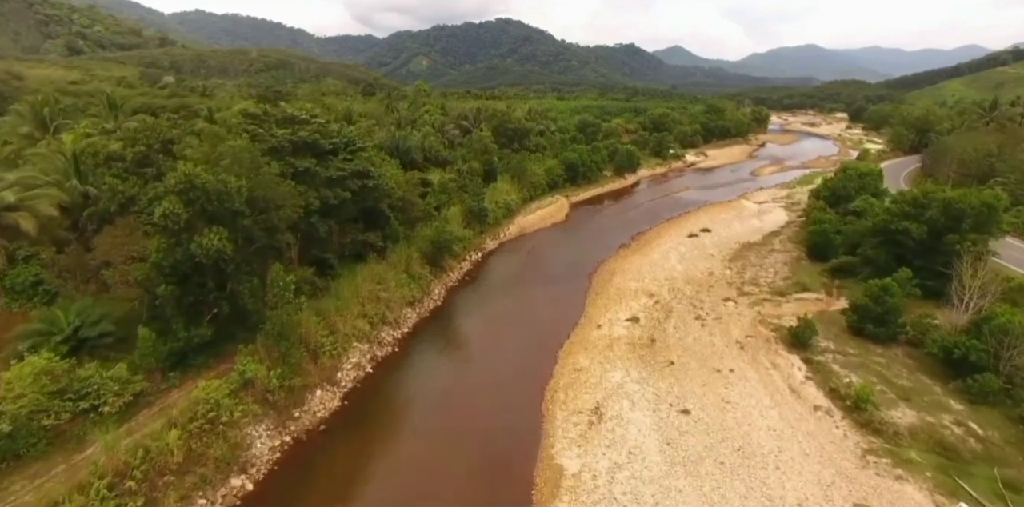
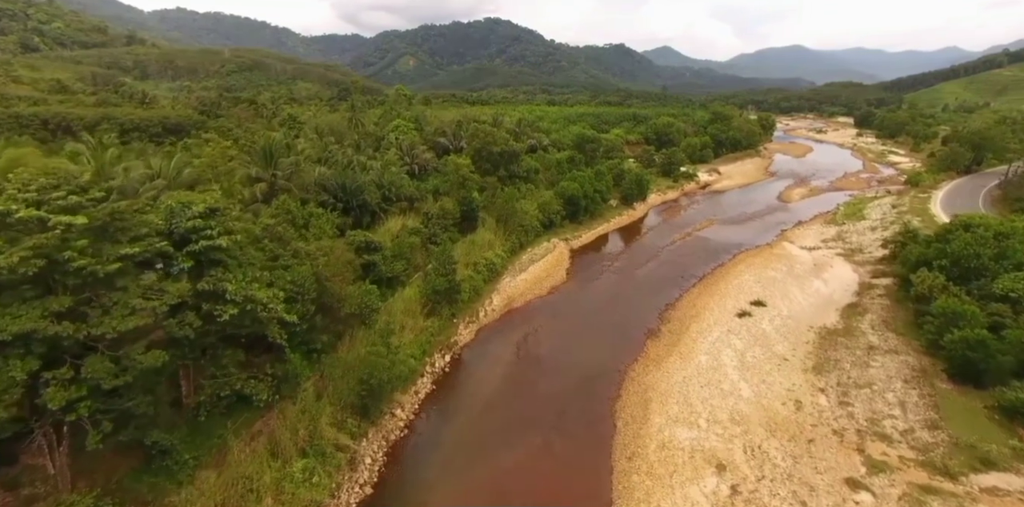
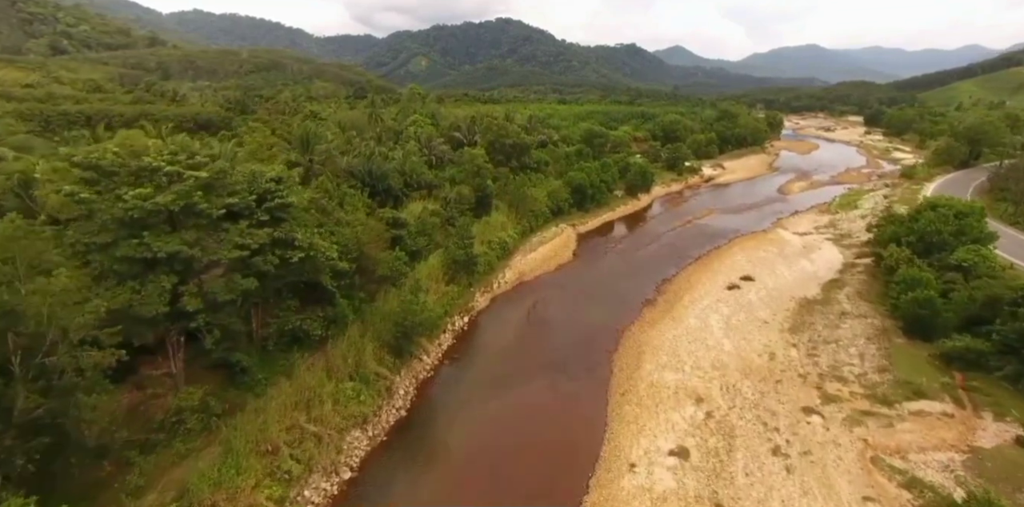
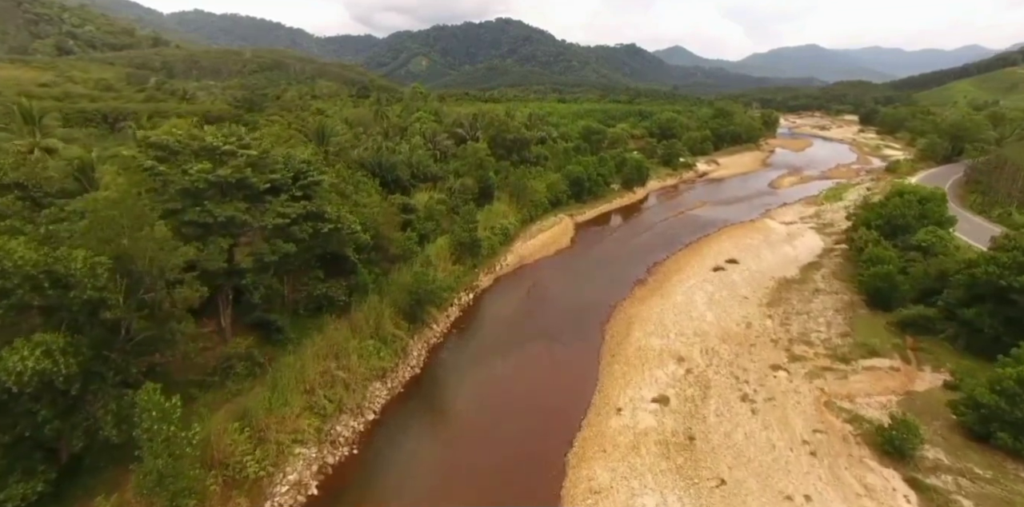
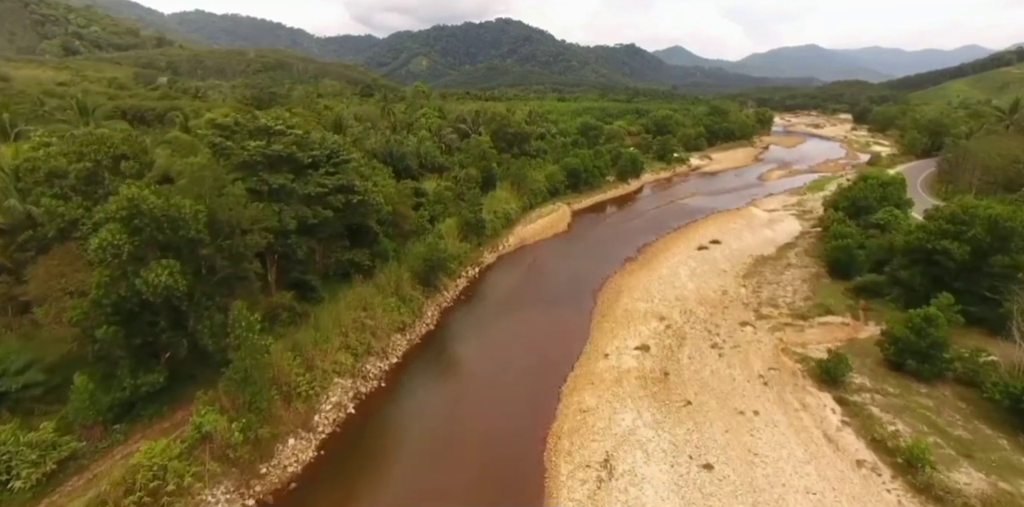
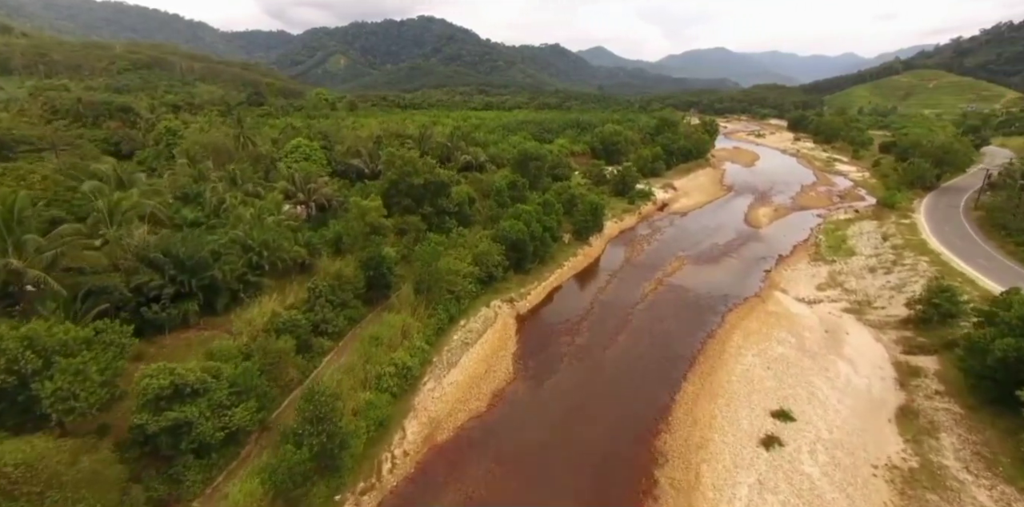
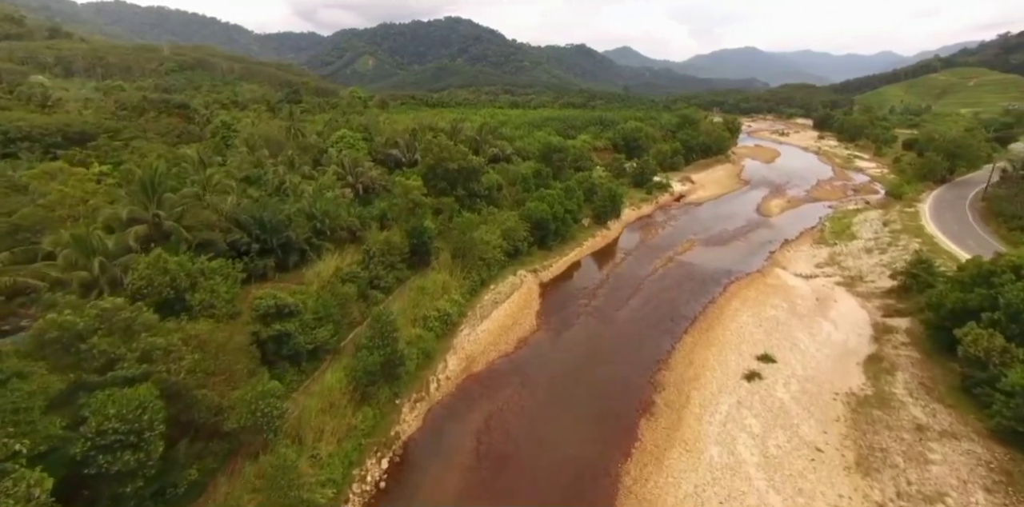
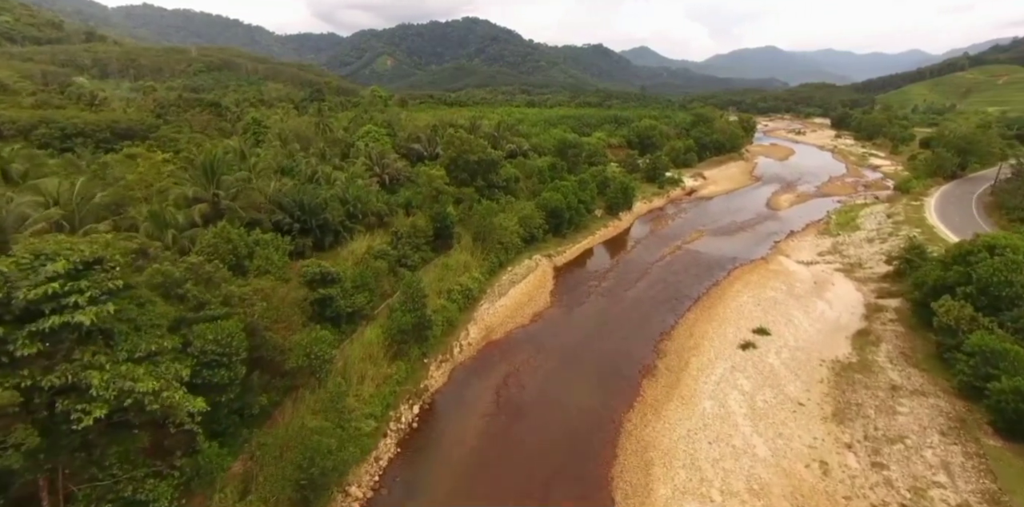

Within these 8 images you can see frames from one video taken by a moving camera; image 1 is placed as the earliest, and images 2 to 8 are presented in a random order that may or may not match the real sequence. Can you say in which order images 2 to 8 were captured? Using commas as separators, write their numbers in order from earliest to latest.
5, 4, 3, 2, 8, 7, 6
